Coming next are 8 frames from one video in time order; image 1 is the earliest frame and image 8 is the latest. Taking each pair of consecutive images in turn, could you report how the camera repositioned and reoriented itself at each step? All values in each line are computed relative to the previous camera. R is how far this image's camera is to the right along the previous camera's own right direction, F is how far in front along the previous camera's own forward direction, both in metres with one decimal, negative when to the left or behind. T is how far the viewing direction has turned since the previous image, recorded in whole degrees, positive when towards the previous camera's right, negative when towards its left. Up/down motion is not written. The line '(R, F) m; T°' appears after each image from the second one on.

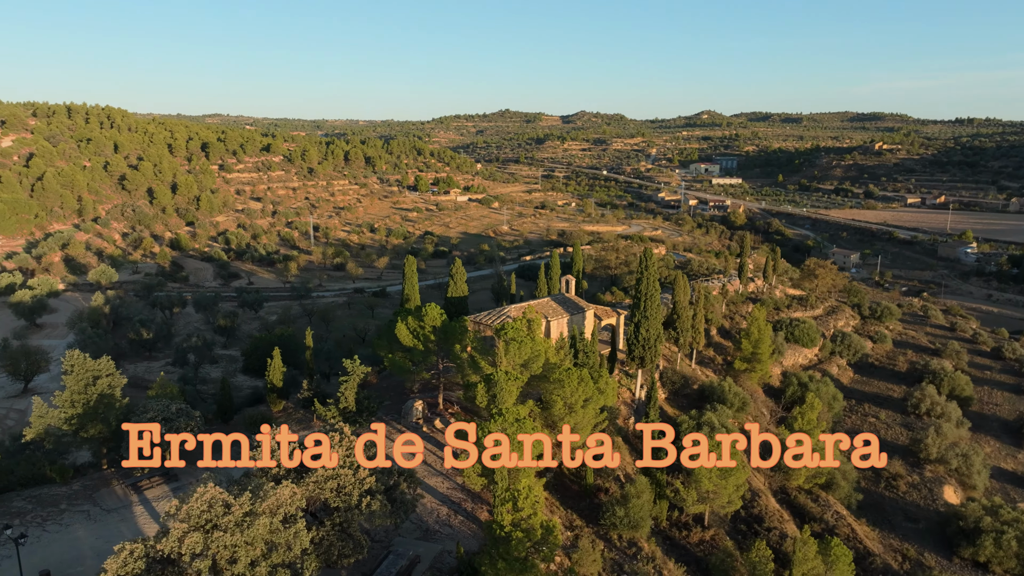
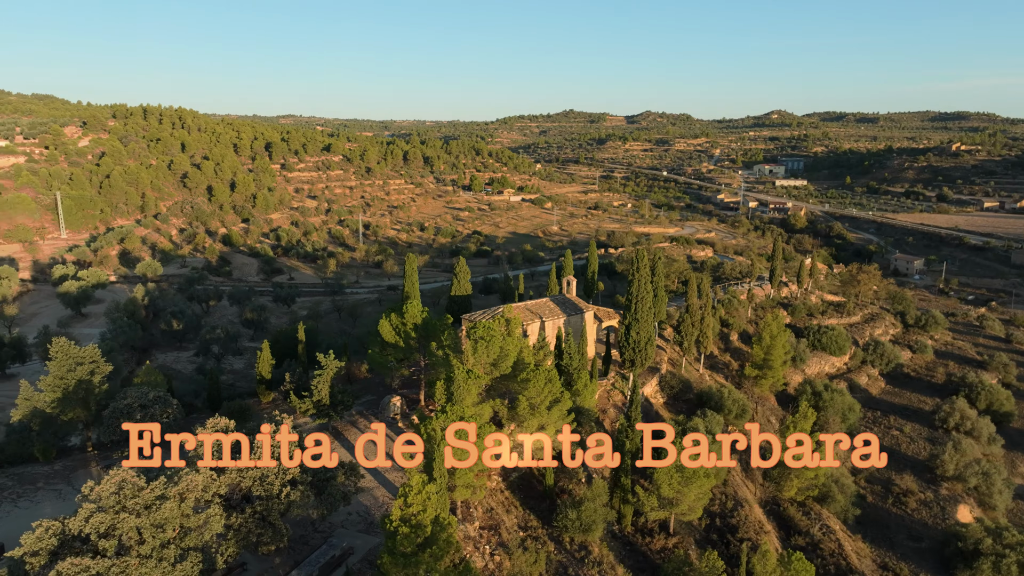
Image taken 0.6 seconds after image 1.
(+2.4, +0.1) m; -5°
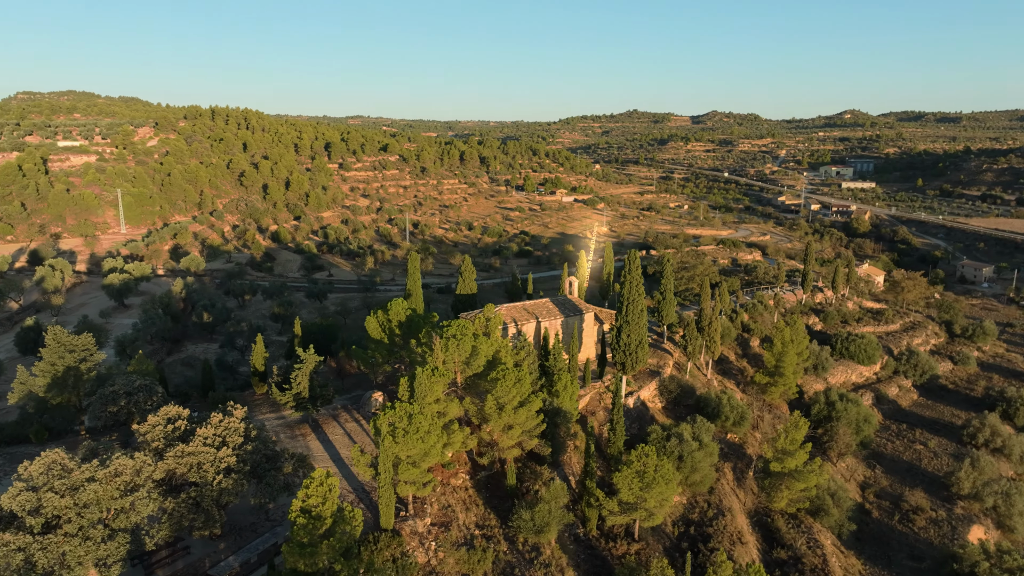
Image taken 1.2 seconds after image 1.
(+2.3, +0.1) m; -5°
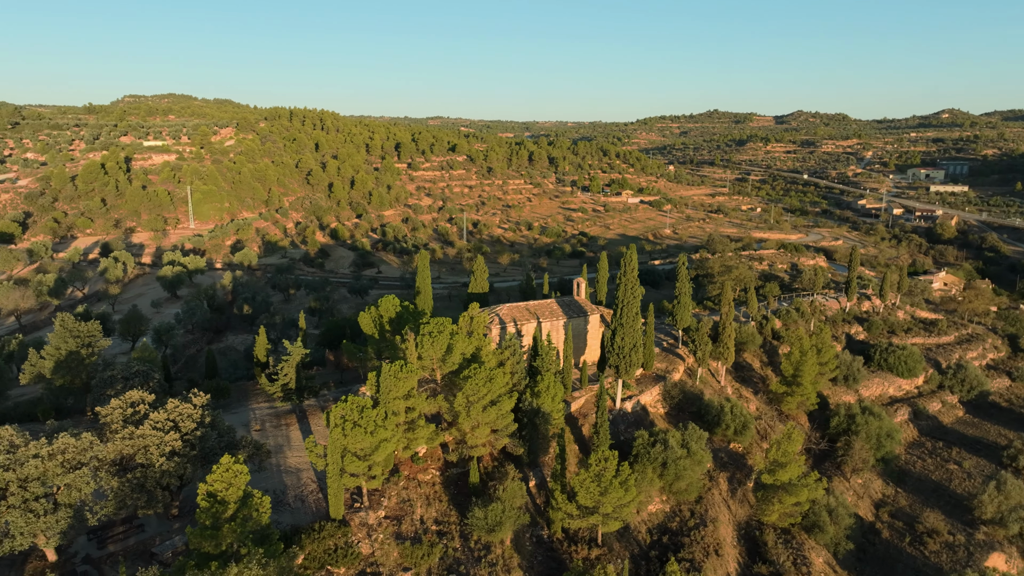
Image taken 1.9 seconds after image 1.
(+2.6, +0.1) m; -6°
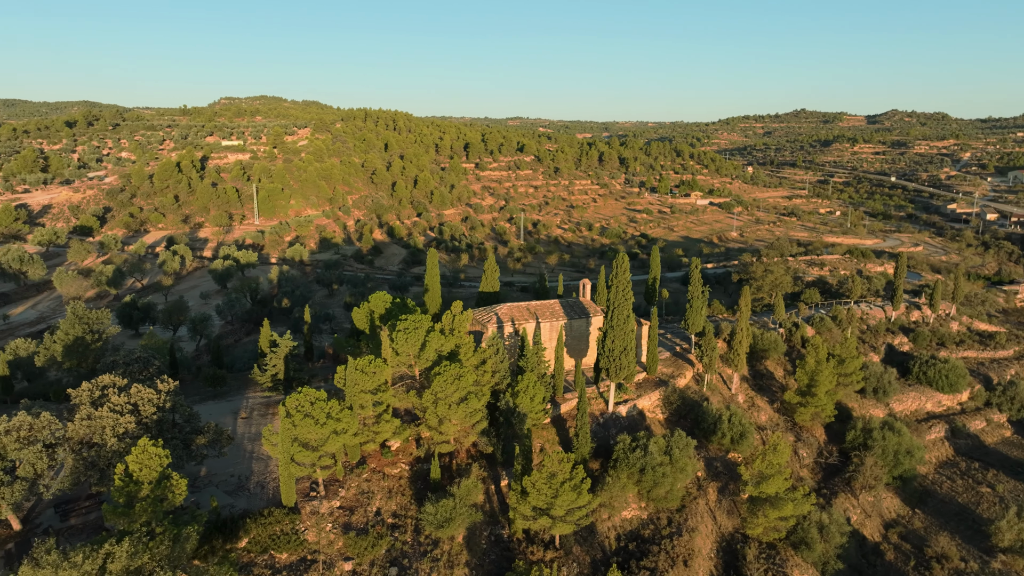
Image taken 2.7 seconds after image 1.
(+2.7, +0.1) m; -6°
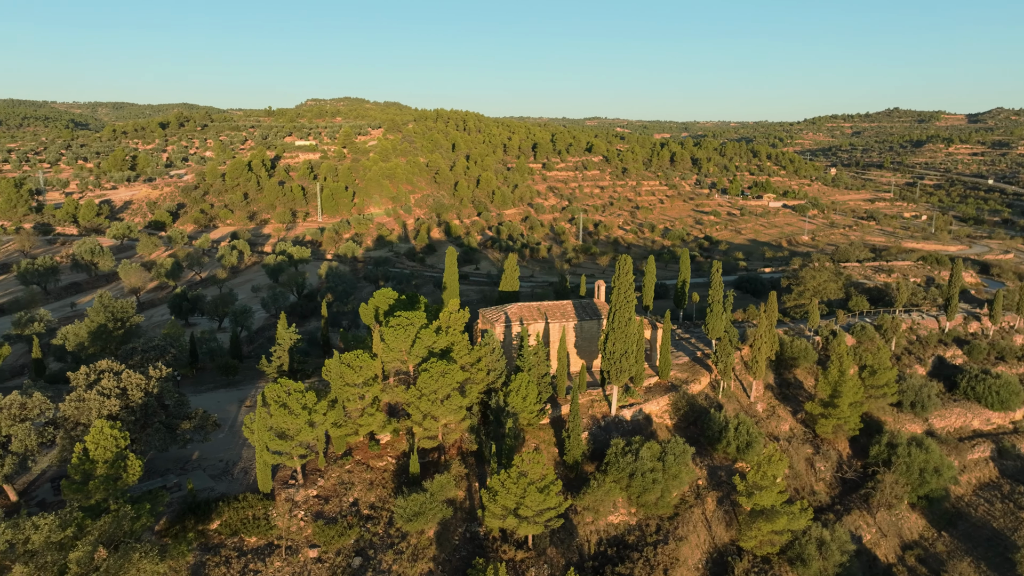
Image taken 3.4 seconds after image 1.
(+2.3, +0.1) m; -6°
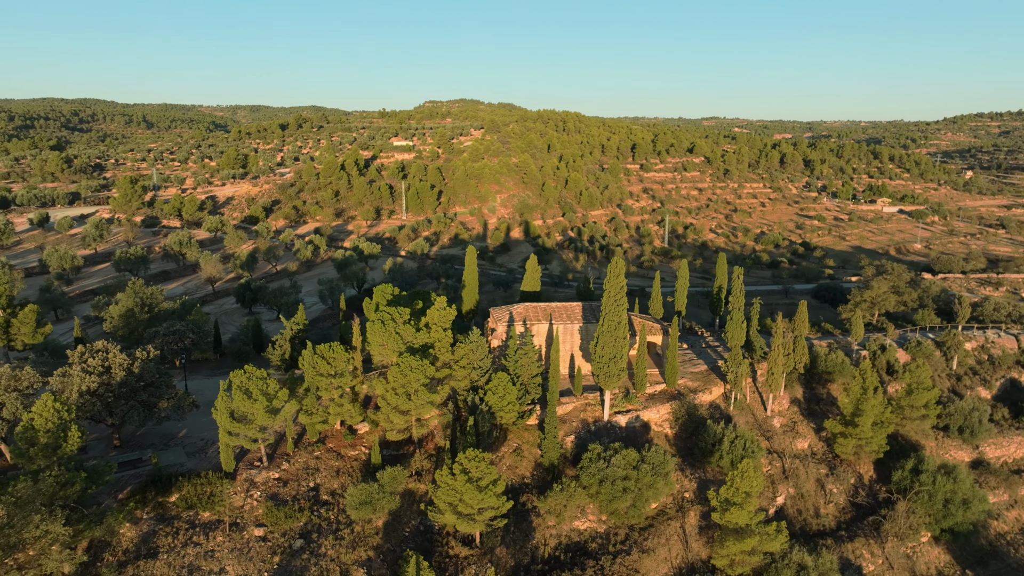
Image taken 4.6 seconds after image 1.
(+3.6, +0.2) m; -9°
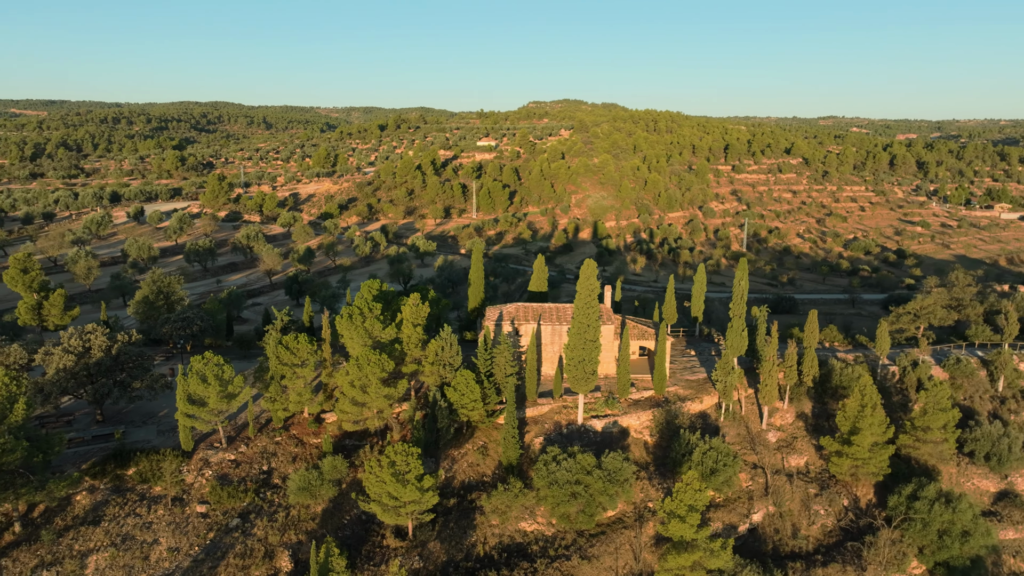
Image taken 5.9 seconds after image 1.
(+3.9, +0.2) m; -8°
